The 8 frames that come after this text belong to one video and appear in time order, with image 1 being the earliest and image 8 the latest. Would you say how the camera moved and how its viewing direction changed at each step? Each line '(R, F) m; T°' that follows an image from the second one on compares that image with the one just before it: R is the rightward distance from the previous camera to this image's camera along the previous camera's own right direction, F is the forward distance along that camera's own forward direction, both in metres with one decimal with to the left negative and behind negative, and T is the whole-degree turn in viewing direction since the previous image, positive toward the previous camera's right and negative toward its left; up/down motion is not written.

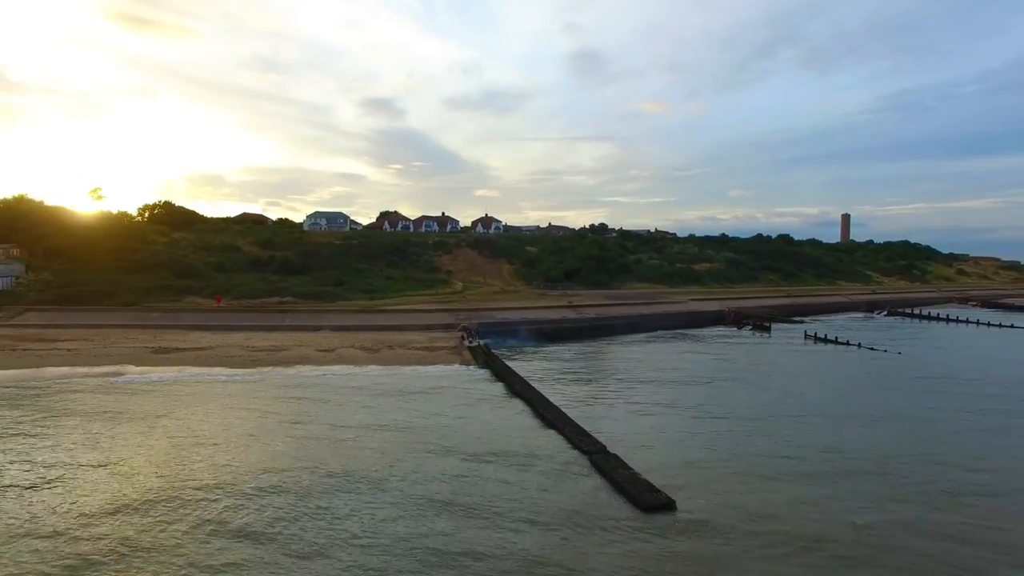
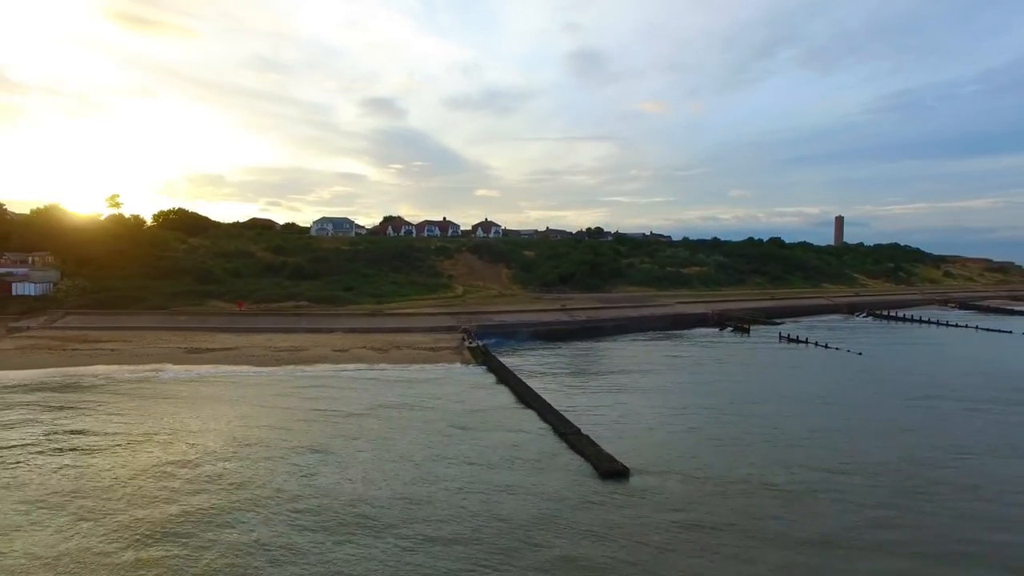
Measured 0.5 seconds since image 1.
(+0.1, -1.9) m; 0°
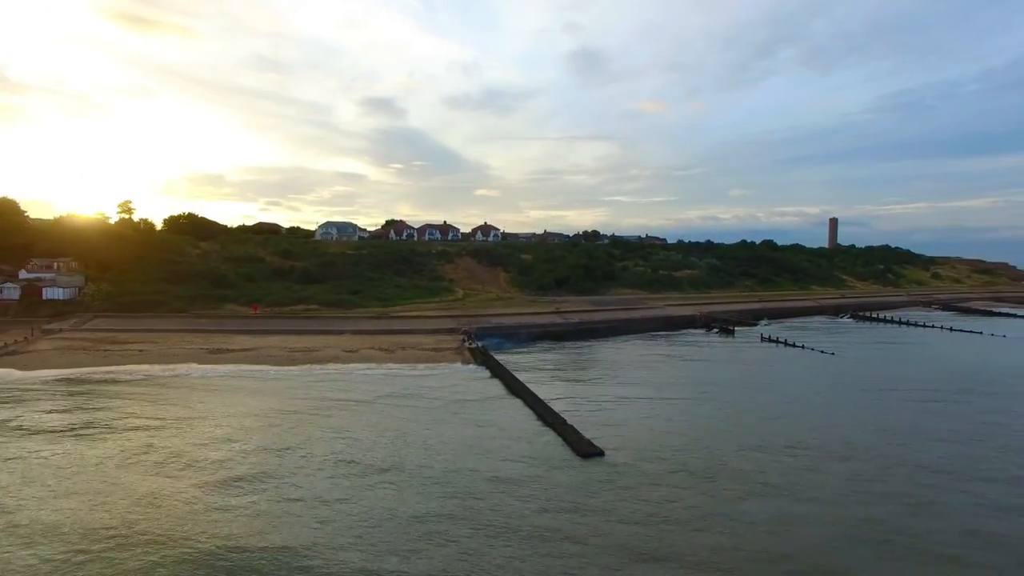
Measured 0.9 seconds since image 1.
(+0.1, -1.6) m; 0°
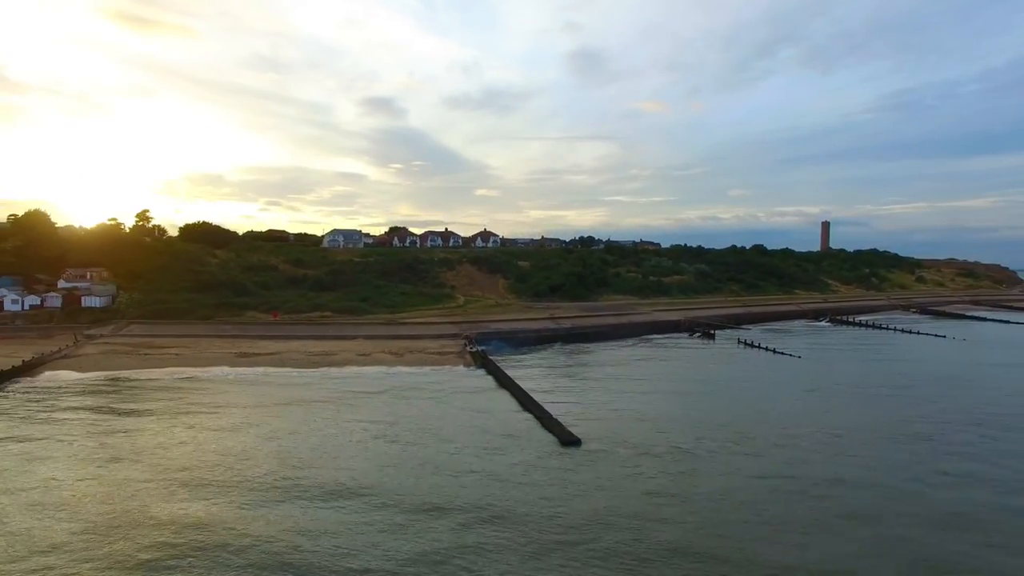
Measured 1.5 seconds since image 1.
(+0.1, -2.3) m; 0°
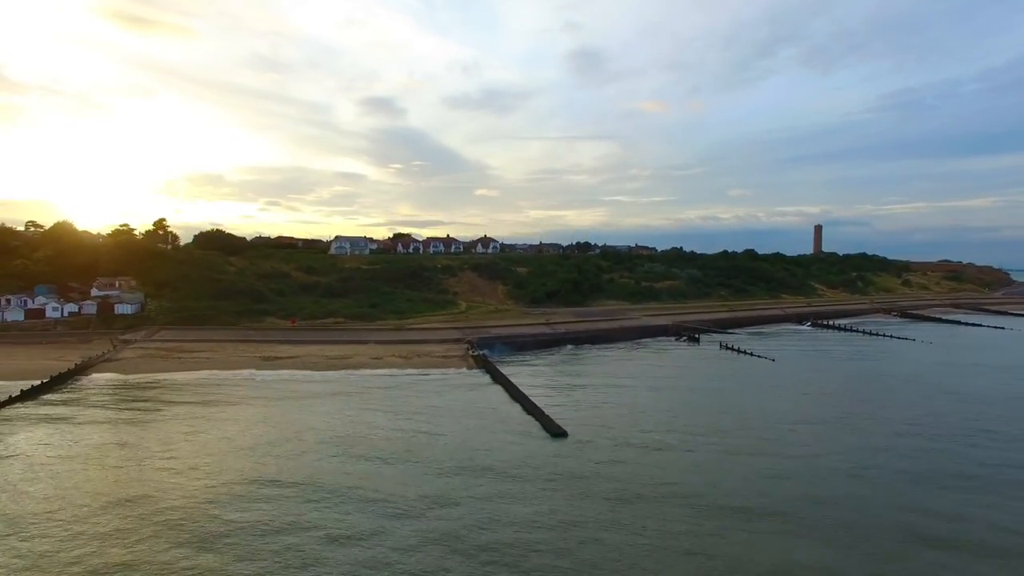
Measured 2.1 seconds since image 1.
(+0.1, -2.3) m; 0°
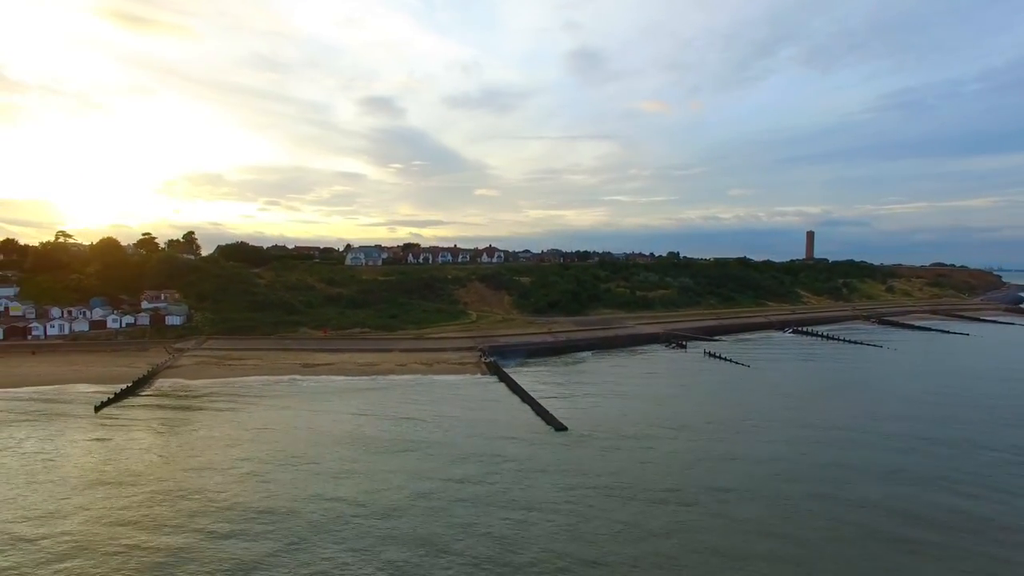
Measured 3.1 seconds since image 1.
(-0.3, -3.6) m; 0°
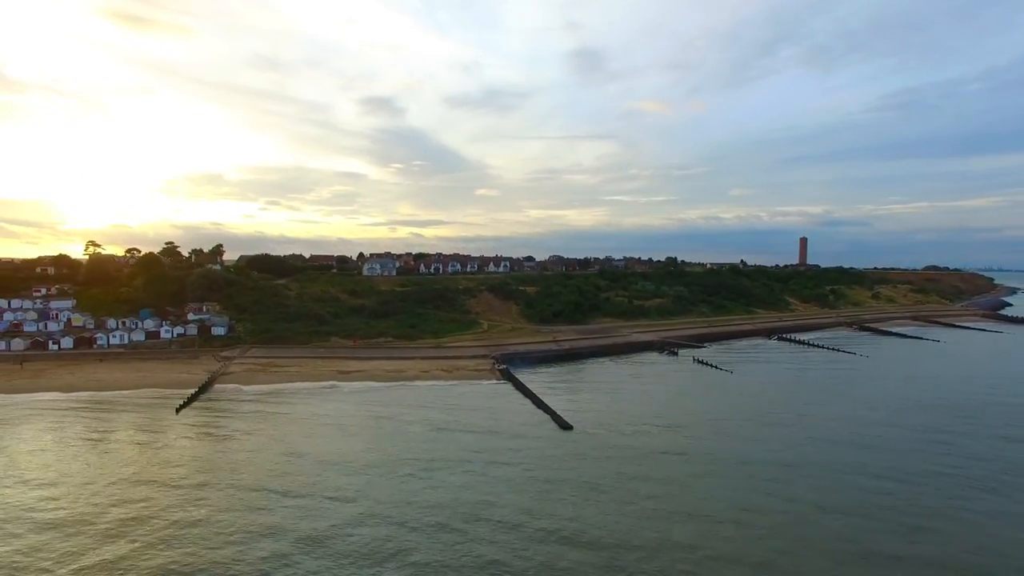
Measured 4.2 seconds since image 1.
(-0.4, -3.9) m; 0°
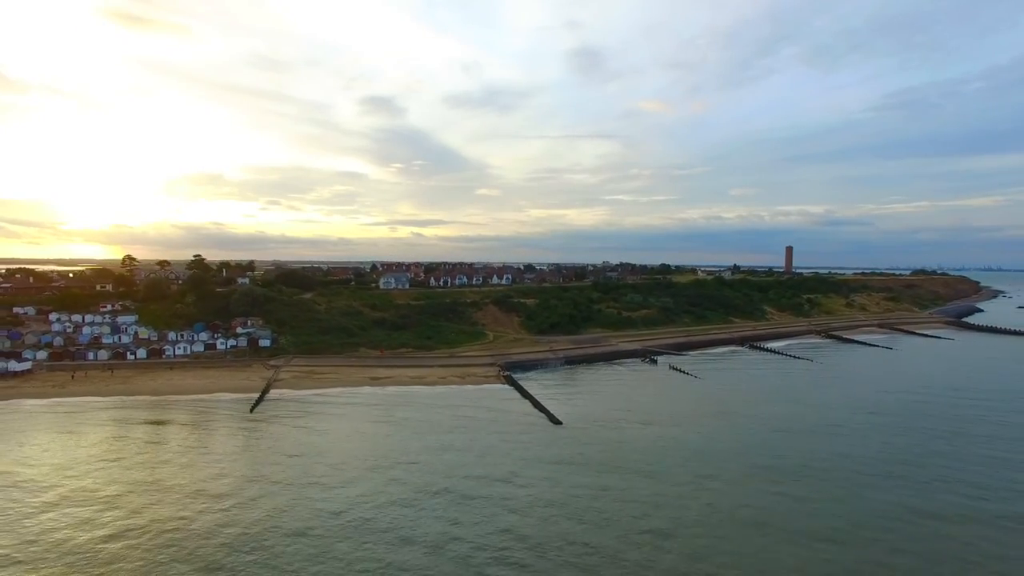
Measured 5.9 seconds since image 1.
(-0.1, -6.3) m; 0°
